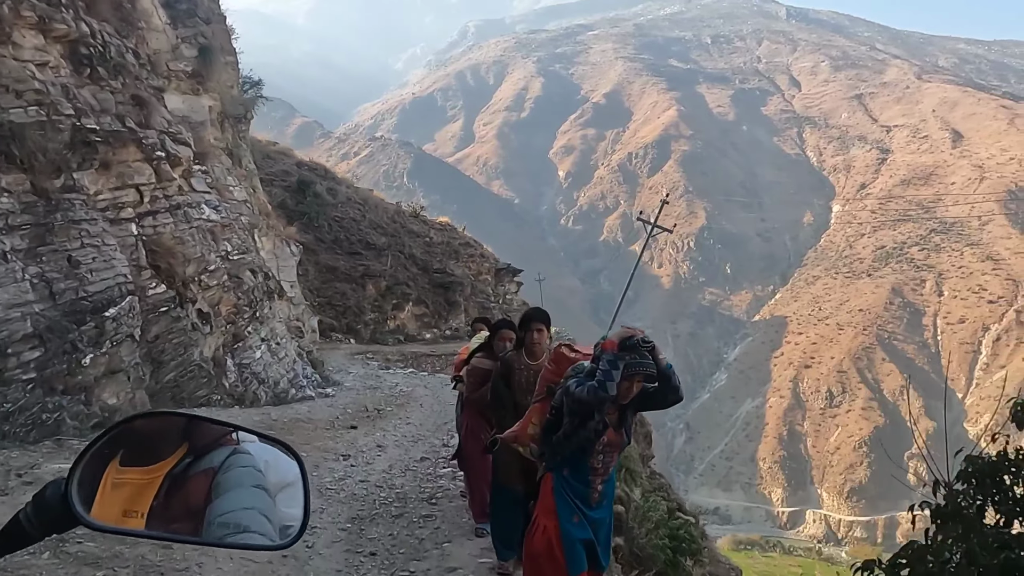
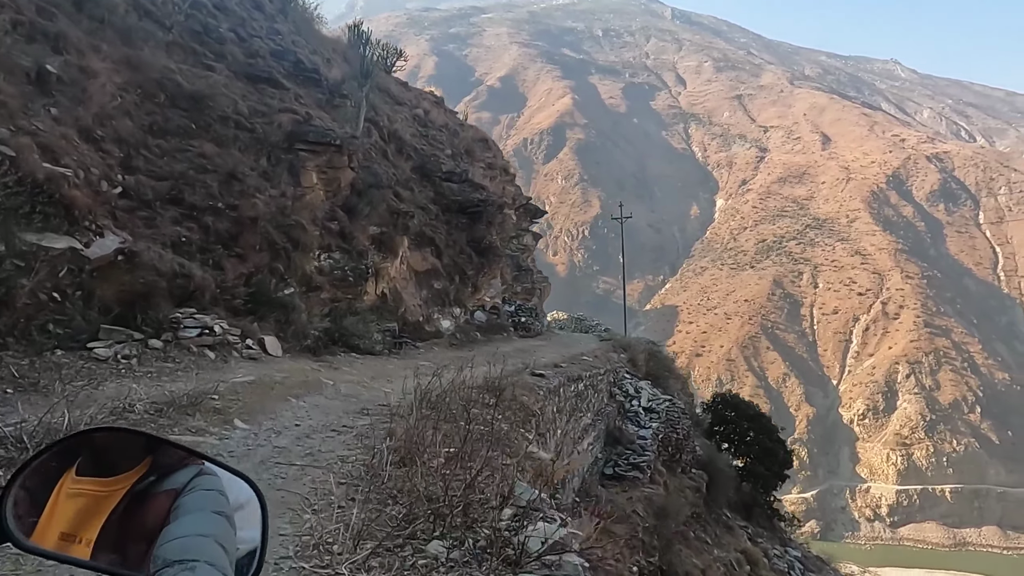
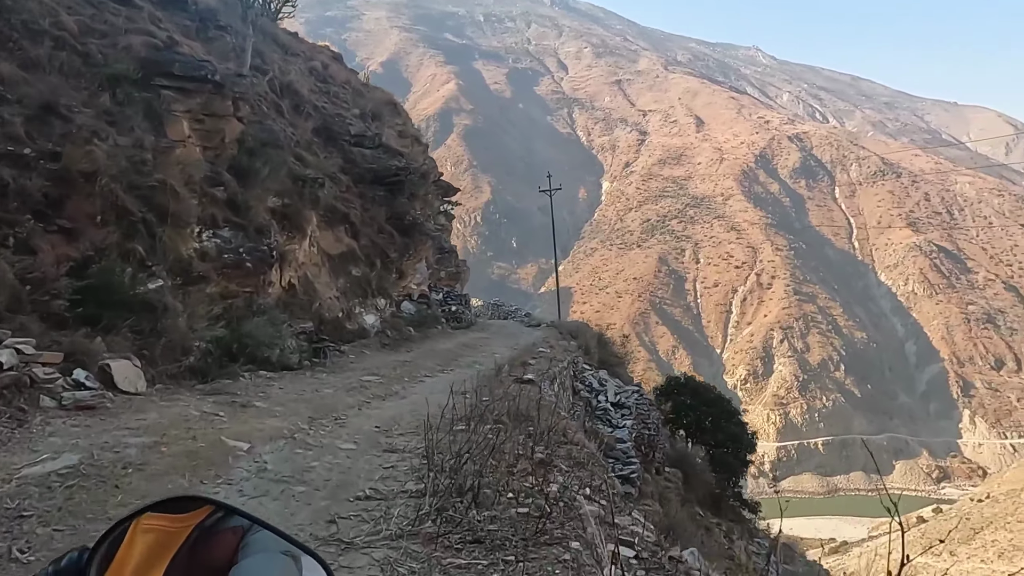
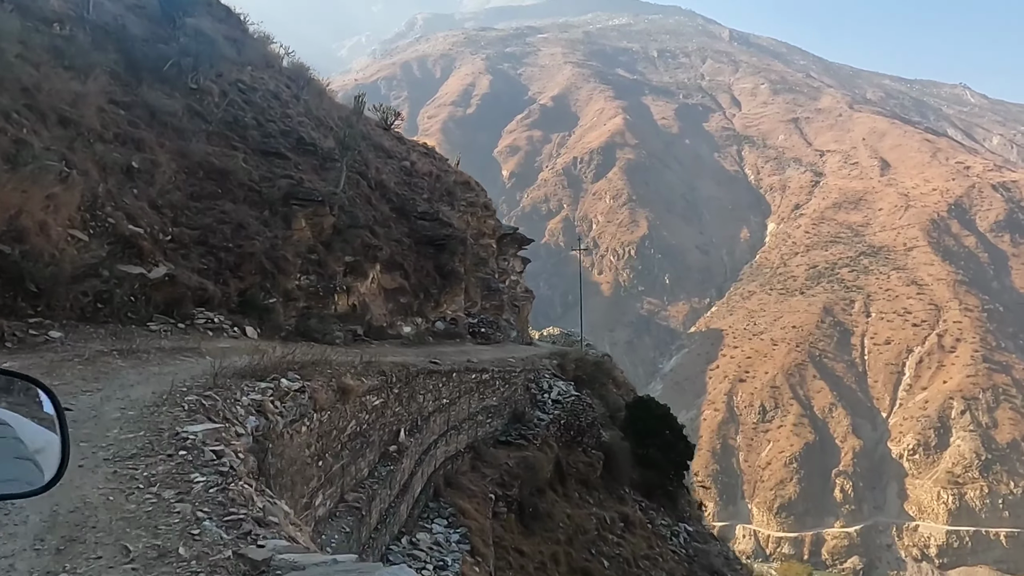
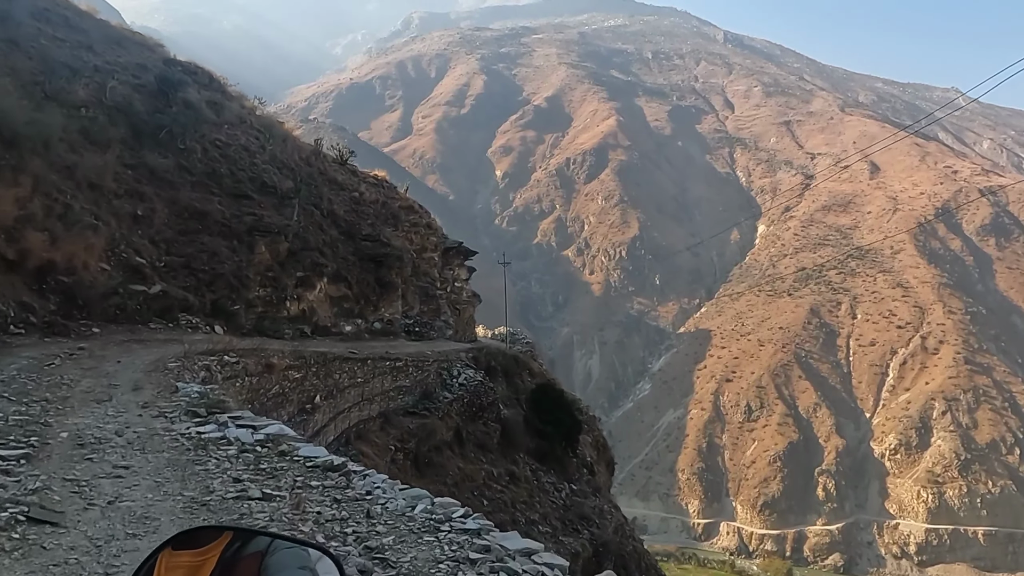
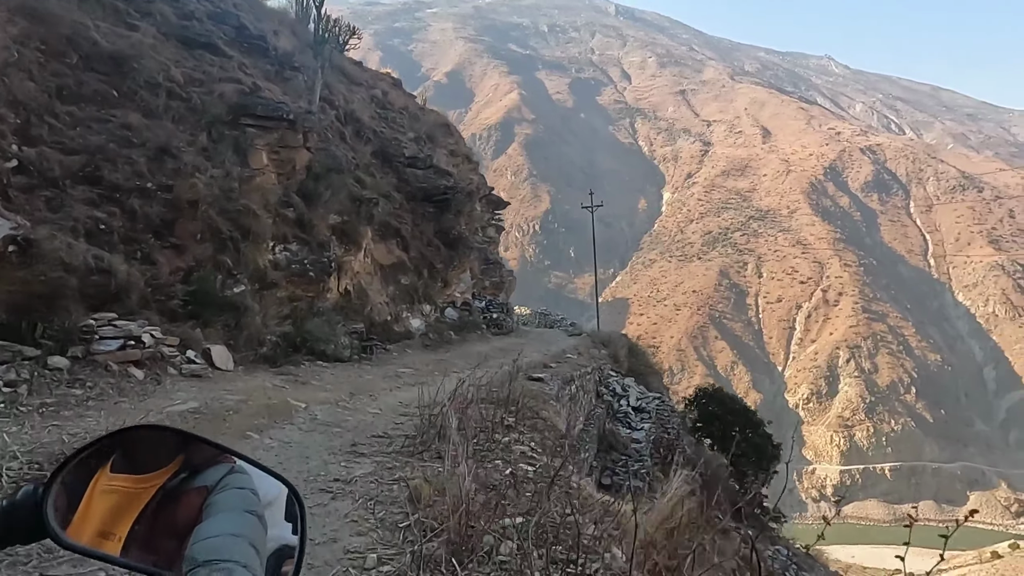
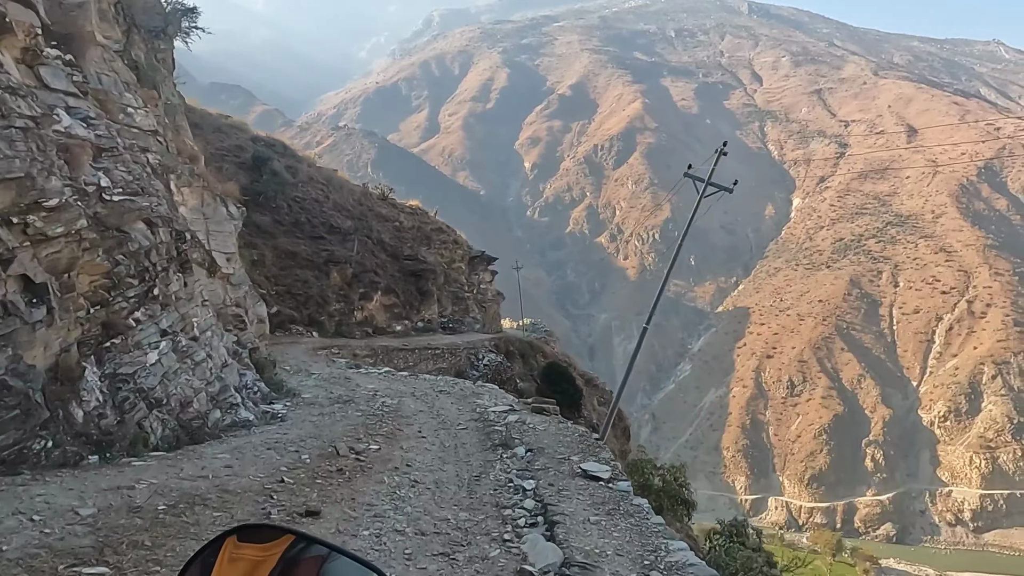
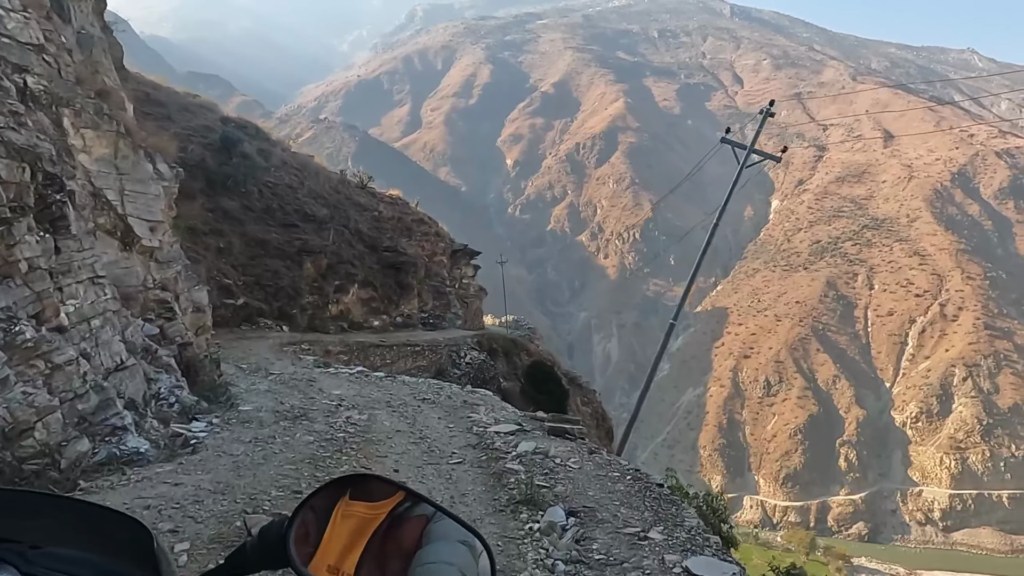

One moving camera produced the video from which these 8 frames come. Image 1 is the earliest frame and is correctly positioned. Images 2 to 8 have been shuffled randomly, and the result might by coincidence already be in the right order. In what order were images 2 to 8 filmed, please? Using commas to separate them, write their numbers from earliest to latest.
7, 8, 5, 4, 2, 6, 3
